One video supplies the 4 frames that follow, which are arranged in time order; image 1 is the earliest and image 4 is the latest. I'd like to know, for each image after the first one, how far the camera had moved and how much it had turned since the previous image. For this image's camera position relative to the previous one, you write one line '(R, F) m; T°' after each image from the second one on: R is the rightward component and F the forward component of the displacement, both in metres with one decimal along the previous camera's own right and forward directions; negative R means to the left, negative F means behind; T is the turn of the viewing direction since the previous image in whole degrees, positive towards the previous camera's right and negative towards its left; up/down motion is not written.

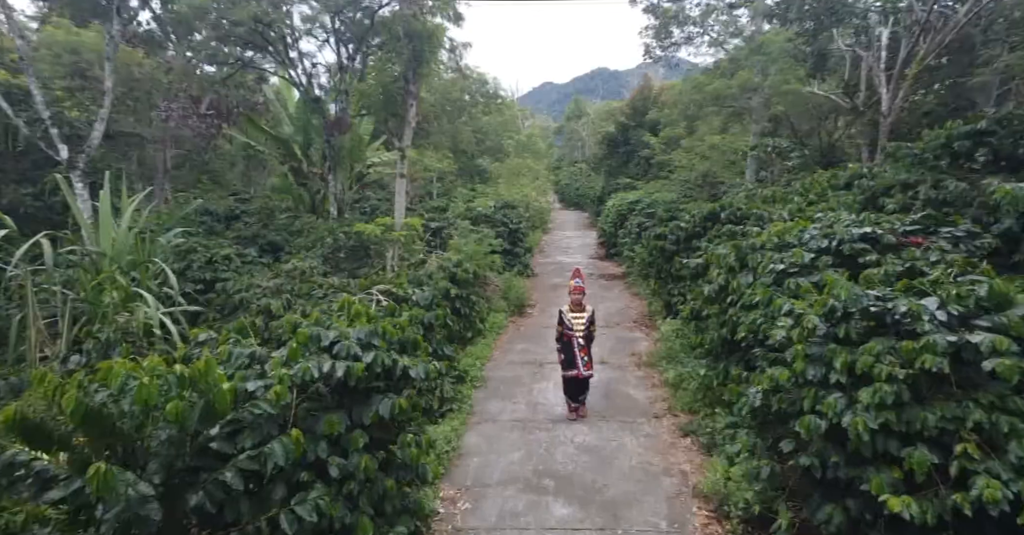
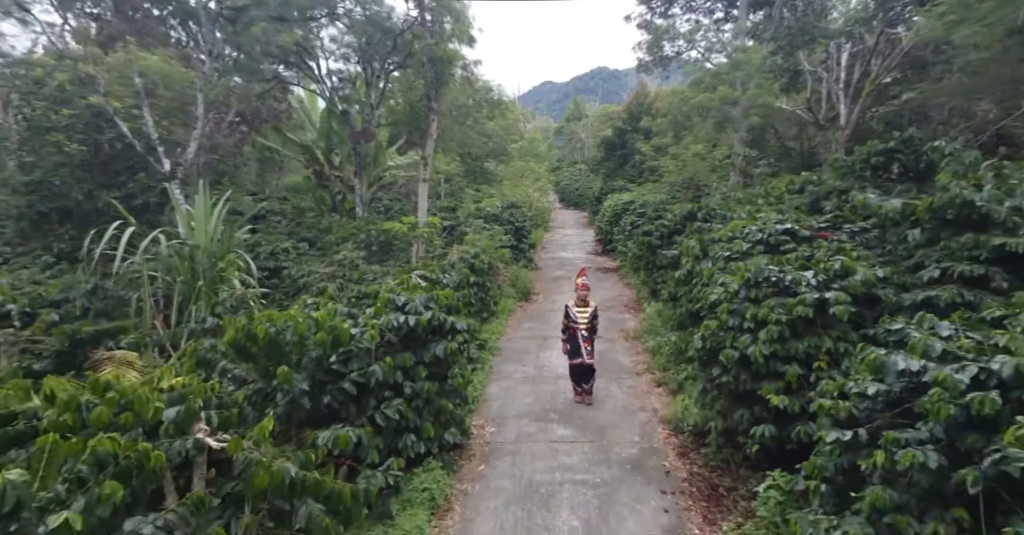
(-0.1, -1.3) m; 0°
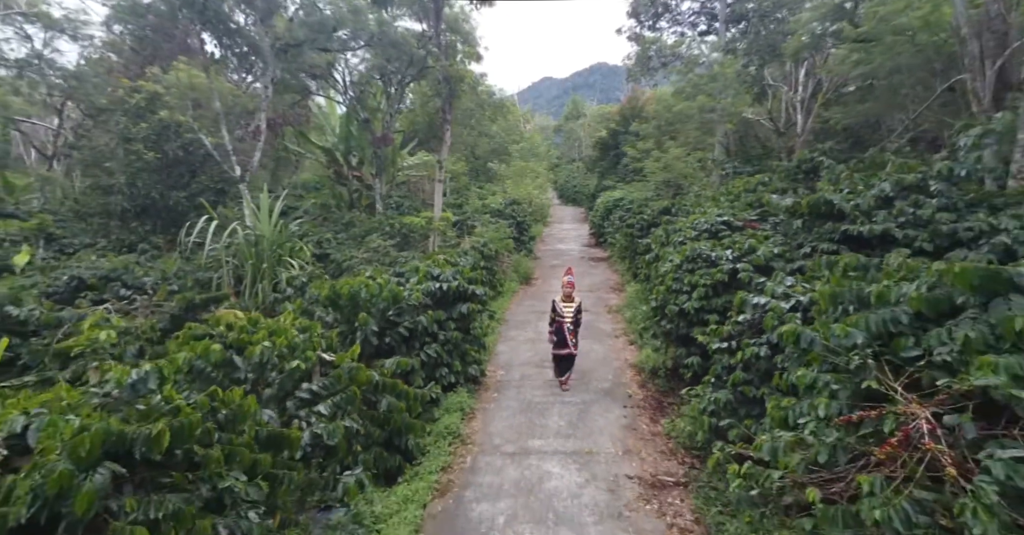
(0.0, -1.6) m; 0°
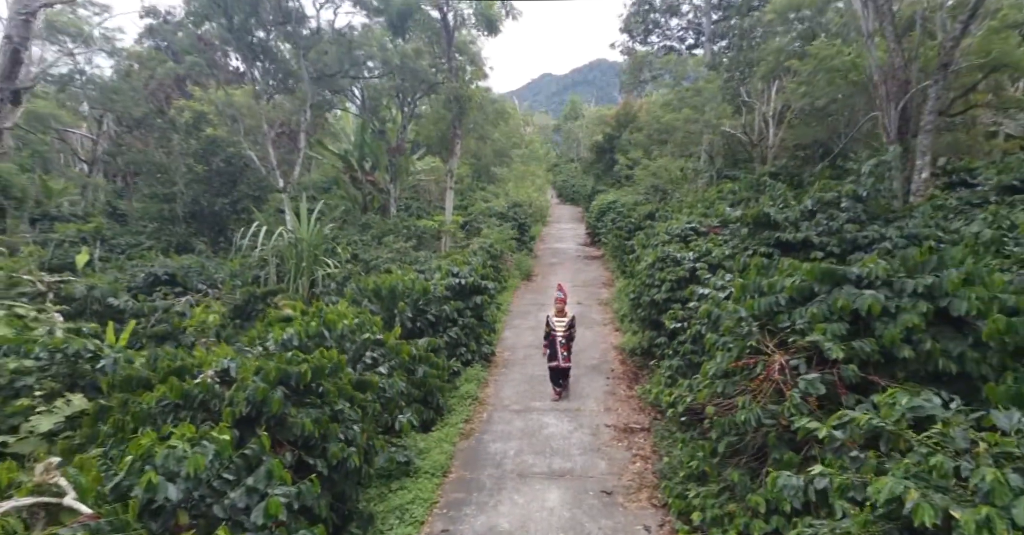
(-0.1, -1.3) m; 0°
